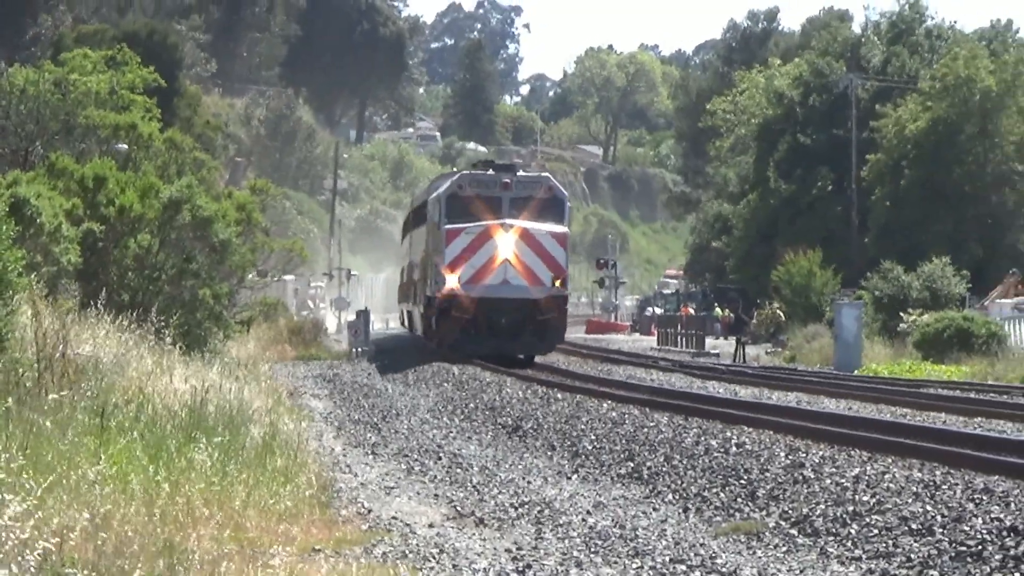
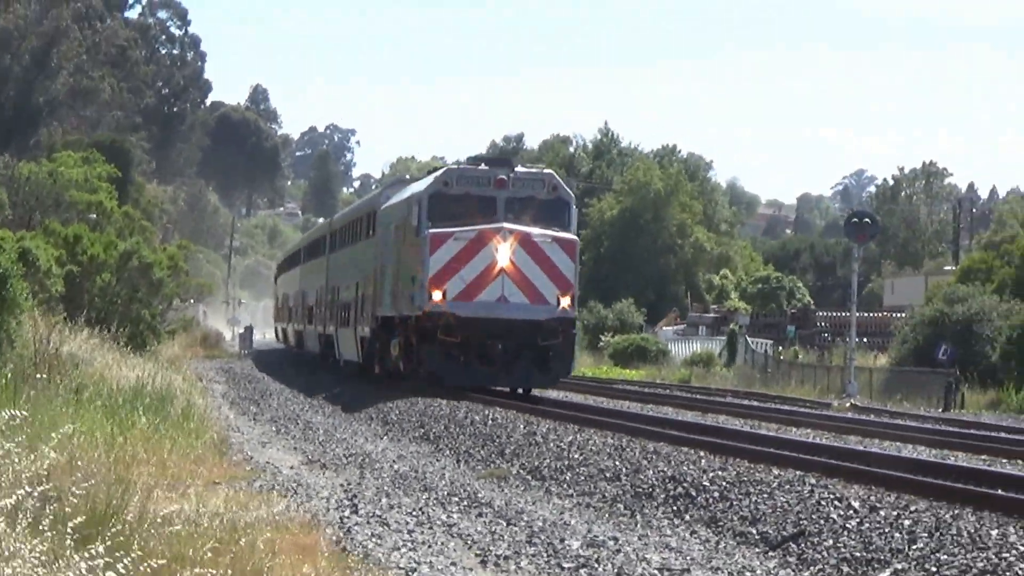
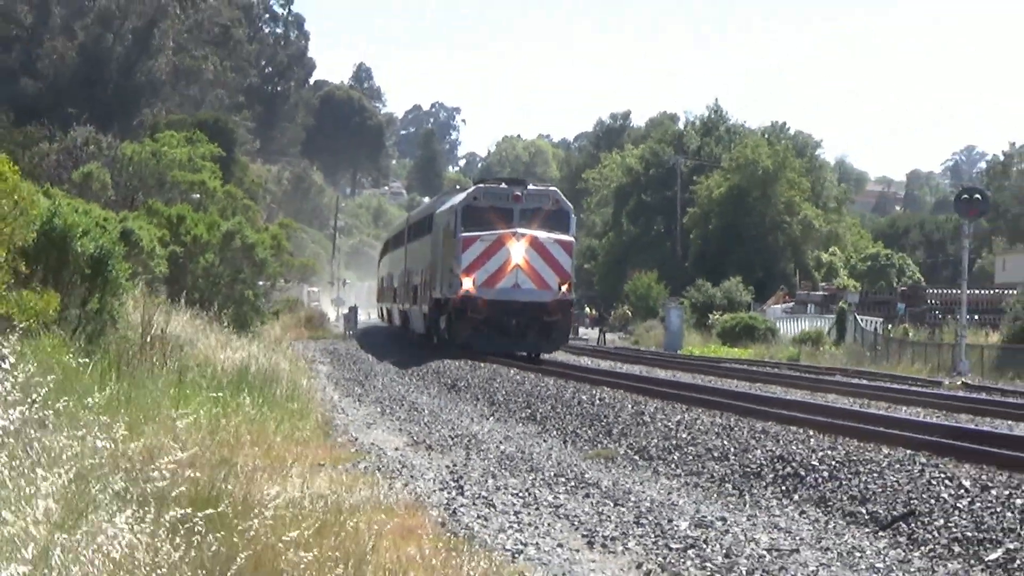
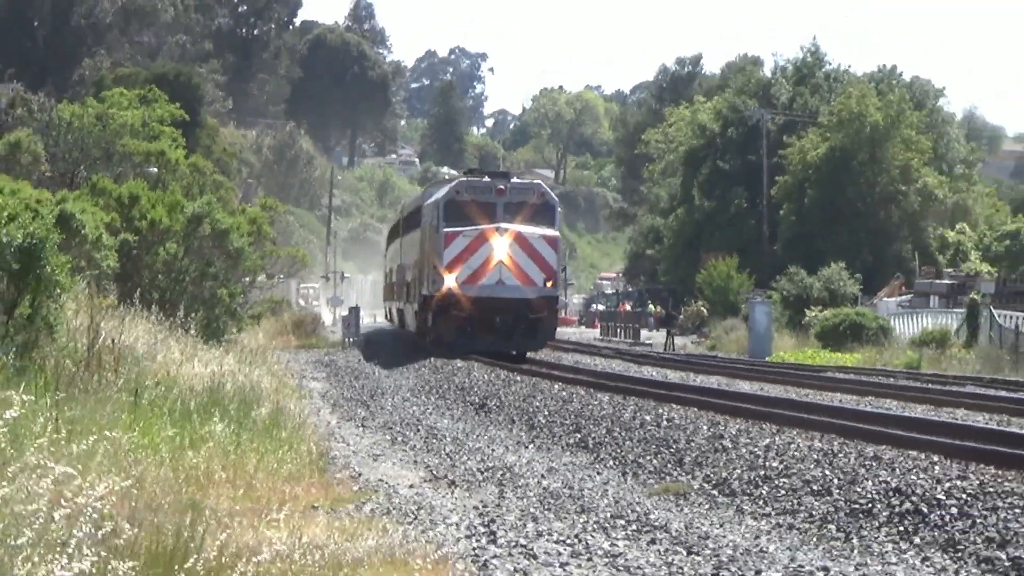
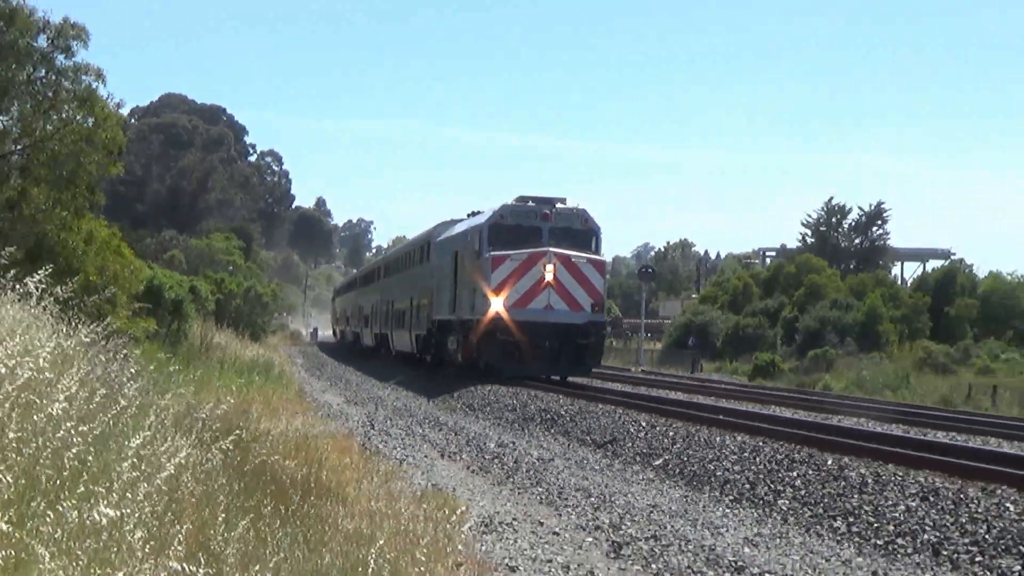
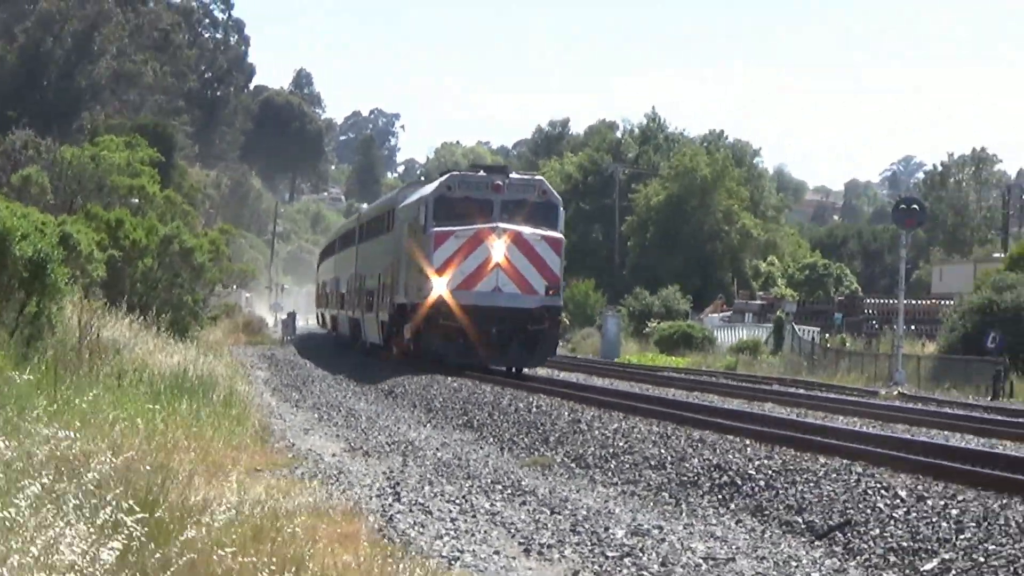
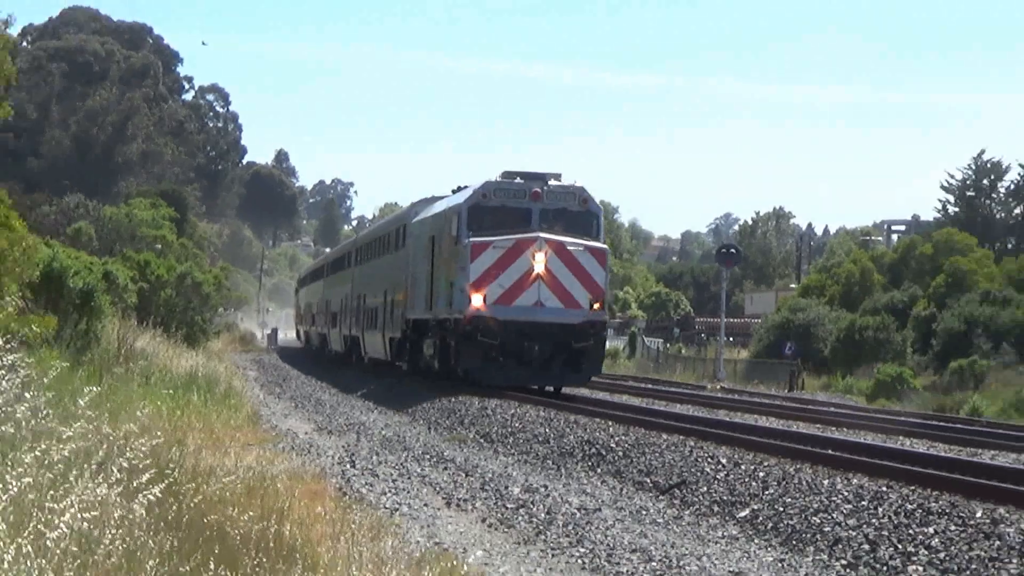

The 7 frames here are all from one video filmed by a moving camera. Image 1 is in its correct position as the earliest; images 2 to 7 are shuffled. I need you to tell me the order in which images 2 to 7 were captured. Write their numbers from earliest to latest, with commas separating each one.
4, 3, 6, 2, 7, 5
